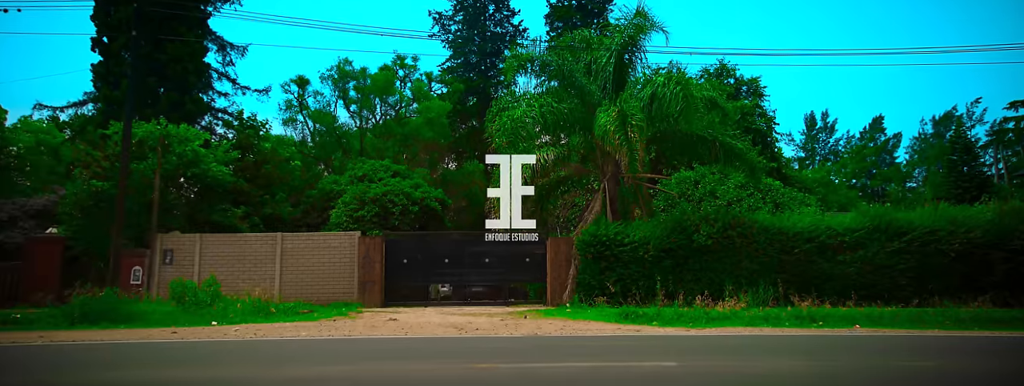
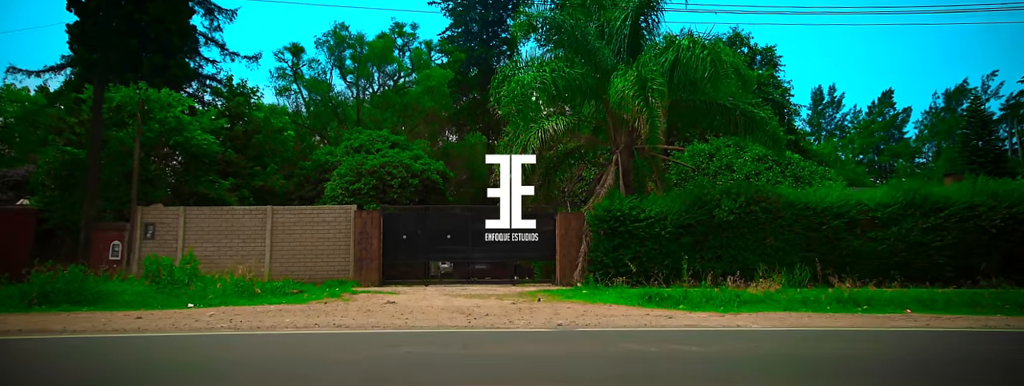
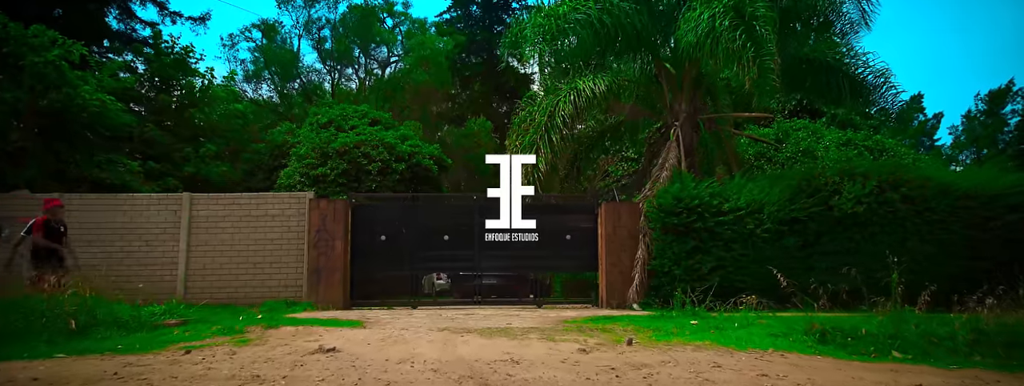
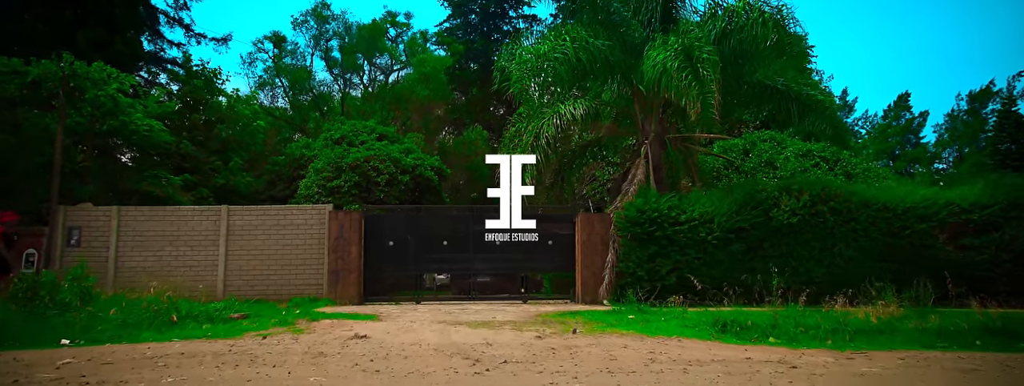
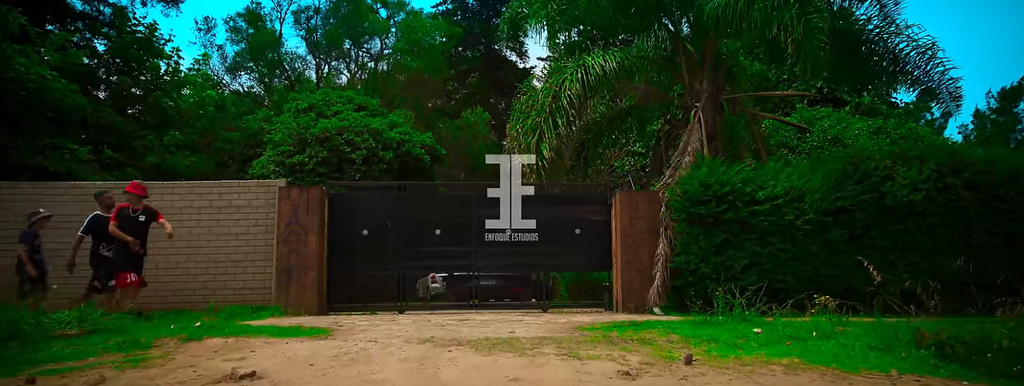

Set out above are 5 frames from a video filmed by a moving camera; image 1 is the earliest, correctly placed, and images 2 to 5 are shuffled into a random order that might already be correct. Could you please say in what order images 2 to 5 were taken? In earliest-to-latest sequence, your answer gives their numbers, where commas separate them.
2, 4, 3, 5
